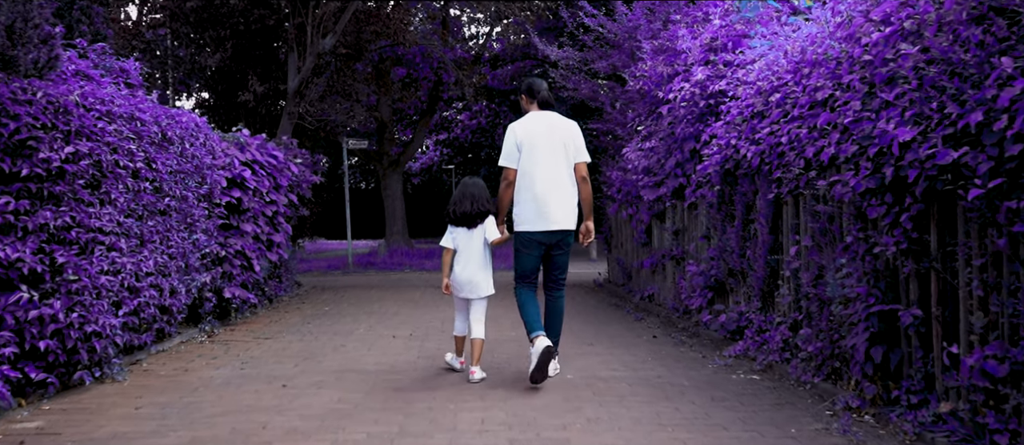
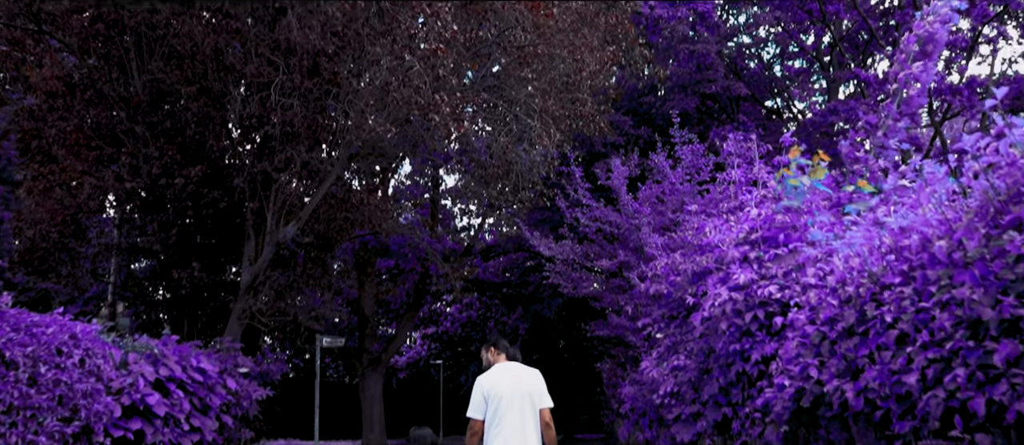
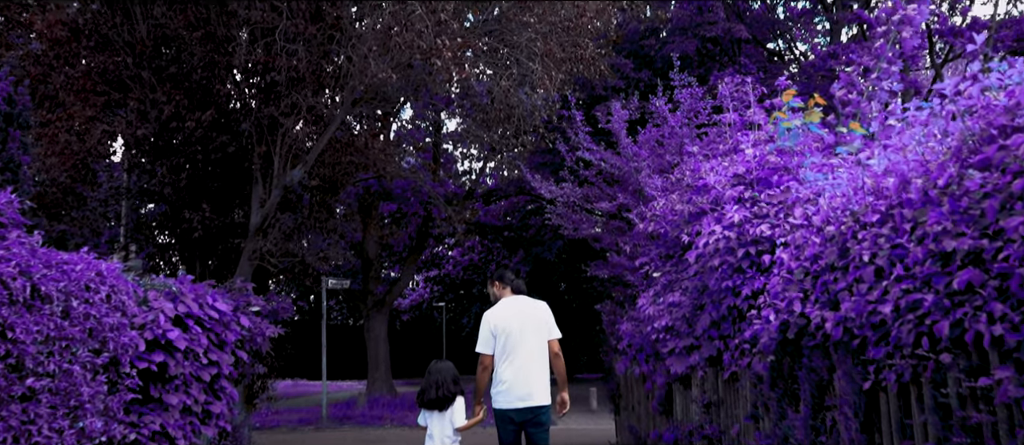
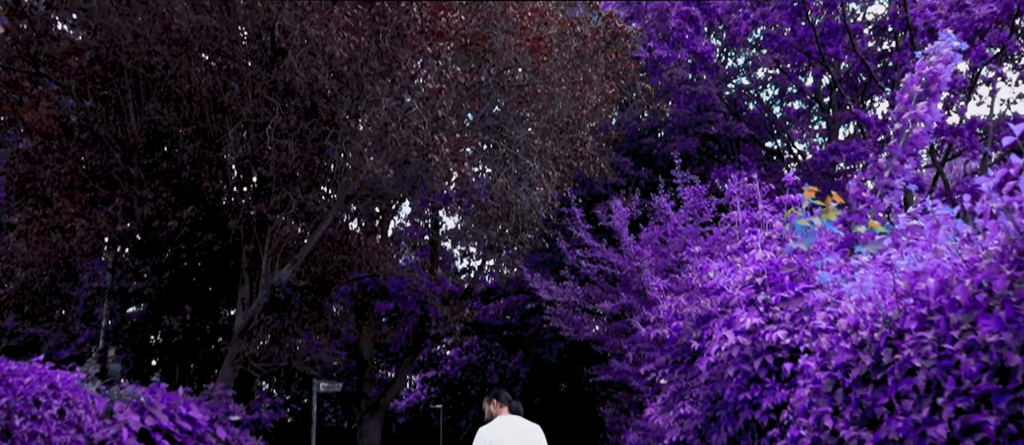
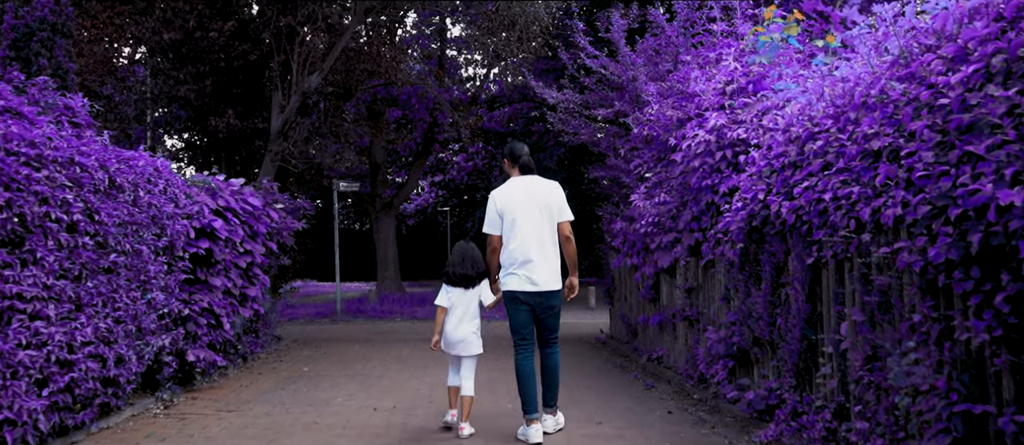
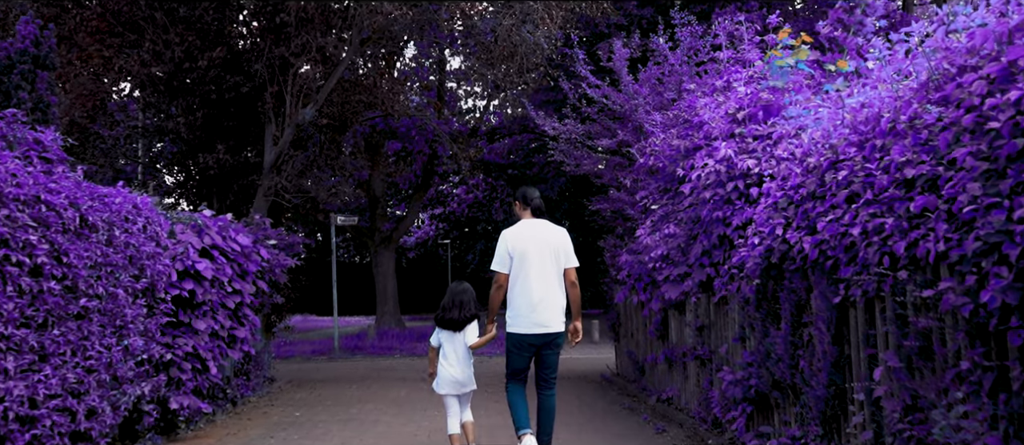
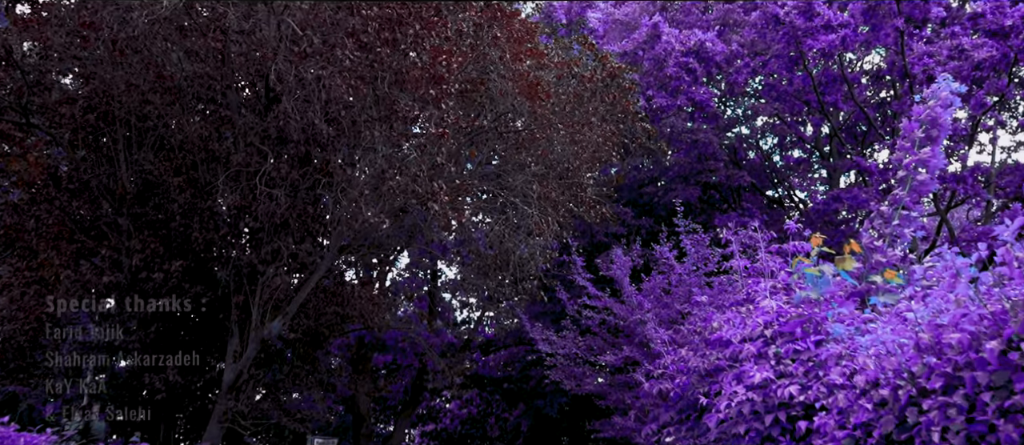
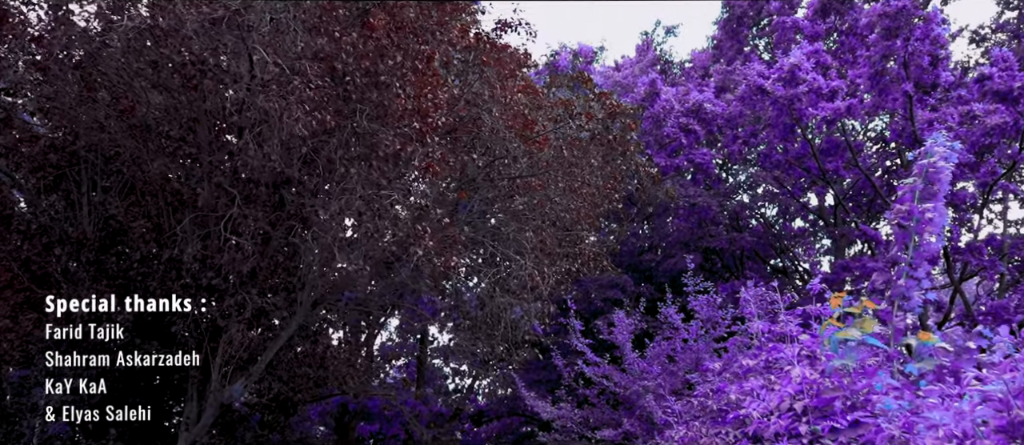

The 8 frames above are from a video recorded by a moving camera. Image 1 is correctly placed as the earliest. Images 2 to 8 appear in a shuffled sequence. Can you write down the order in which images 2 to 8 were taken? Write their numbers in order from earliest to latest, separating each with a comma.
5, 6, 3, 2, 4, 7, 8
